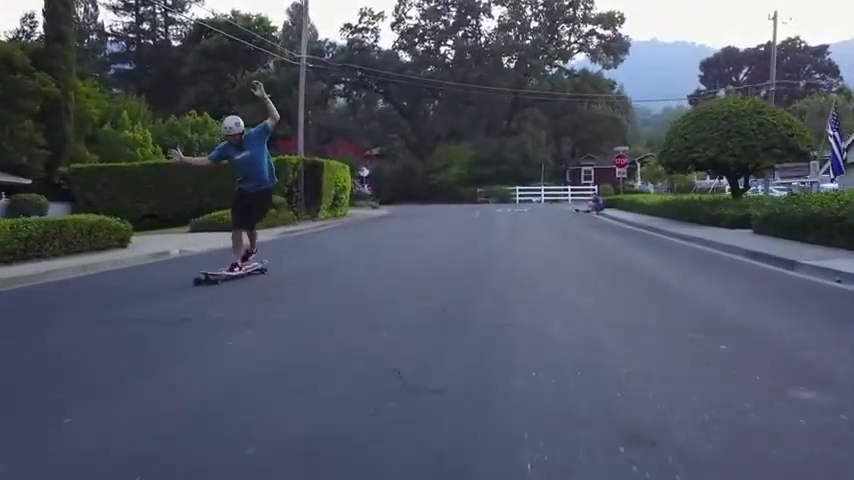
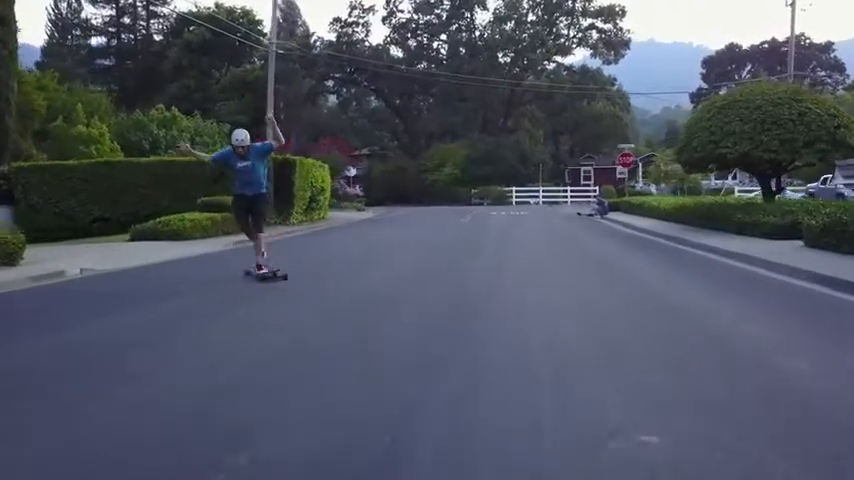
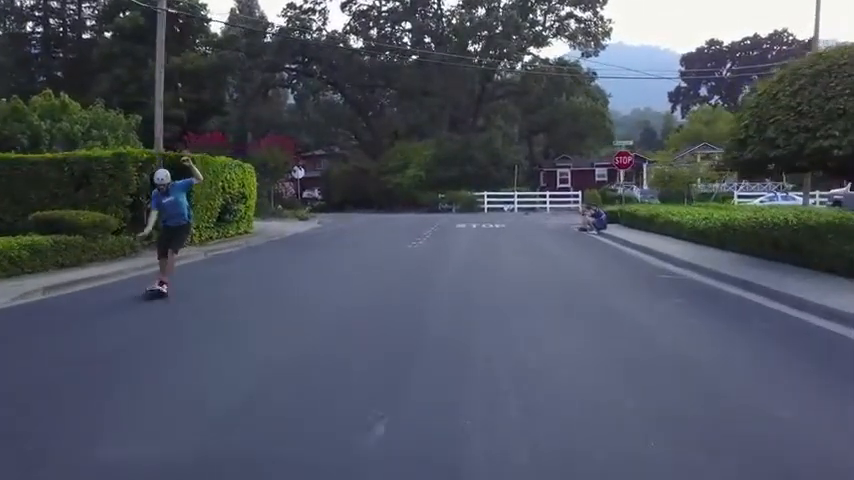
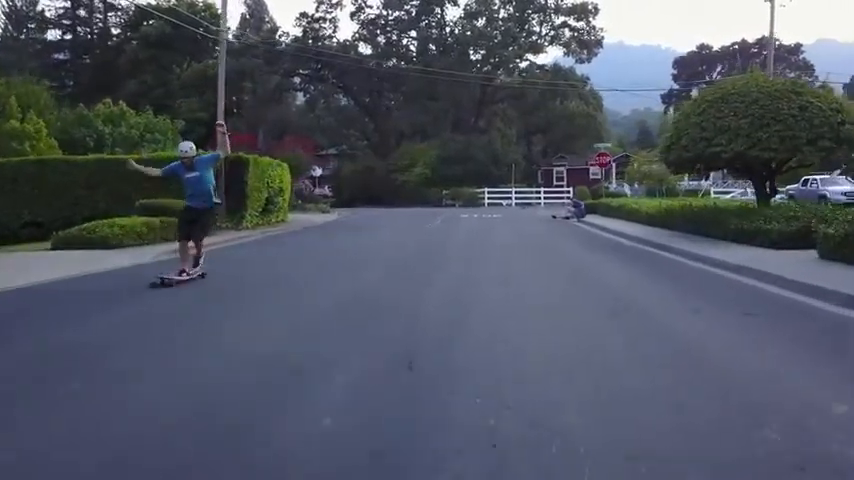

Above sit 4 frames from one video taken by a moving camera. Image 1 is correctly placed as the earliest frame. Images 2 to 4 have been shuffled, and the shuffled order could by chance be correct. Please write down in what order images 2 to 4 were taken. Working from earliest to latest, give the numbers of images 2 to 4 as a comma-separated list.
2, 4, 3
